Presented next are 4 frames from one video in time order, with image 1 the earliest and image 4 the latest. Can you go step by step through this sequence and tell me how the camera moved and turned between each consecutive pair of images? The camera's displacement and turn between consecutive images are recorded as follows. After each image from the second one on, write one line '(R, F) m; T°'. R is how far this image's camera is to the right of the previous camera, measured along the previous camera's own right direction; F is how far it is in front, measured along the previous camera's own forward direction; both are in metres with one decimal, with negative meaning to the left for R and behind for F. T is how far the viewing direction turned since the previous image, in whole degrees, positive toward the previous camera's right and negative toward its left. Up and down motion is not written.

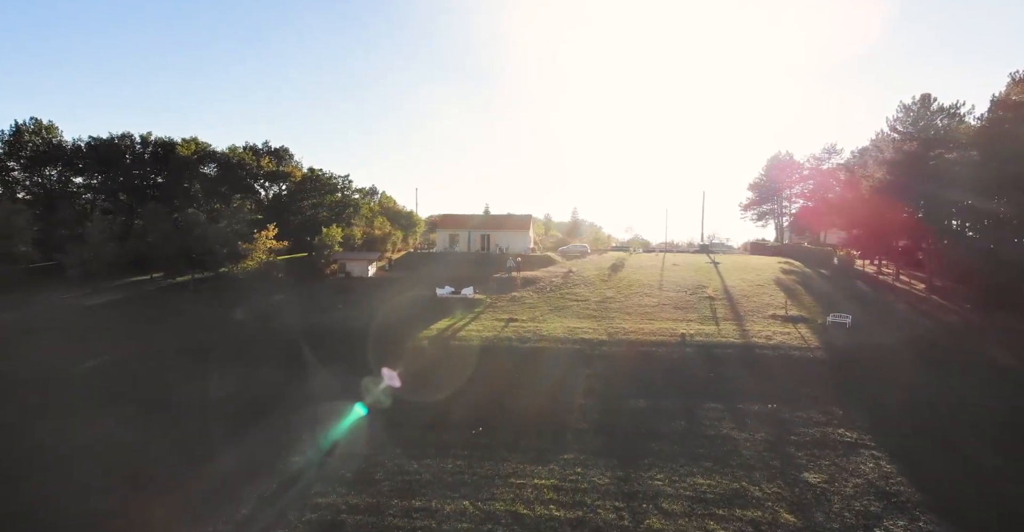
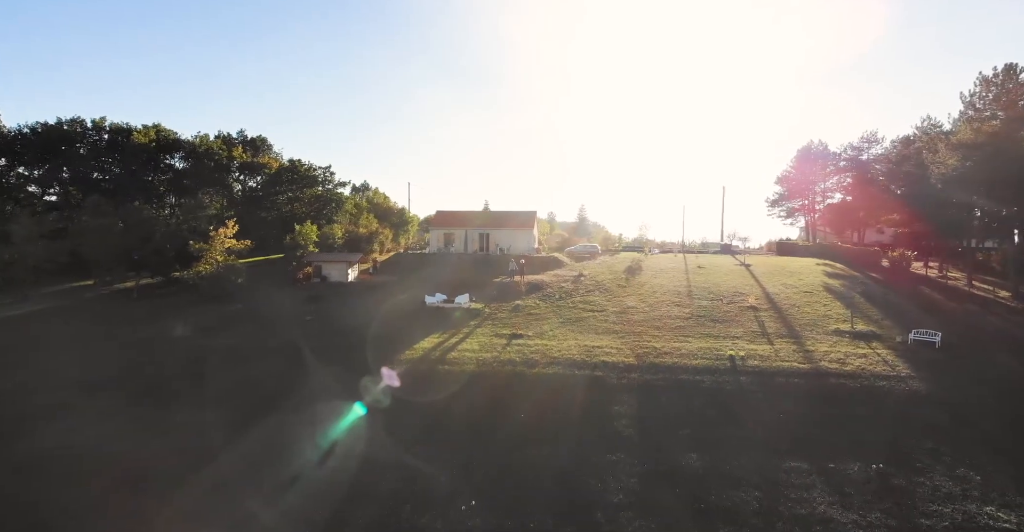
(-0.1, +5.7) m; 0°
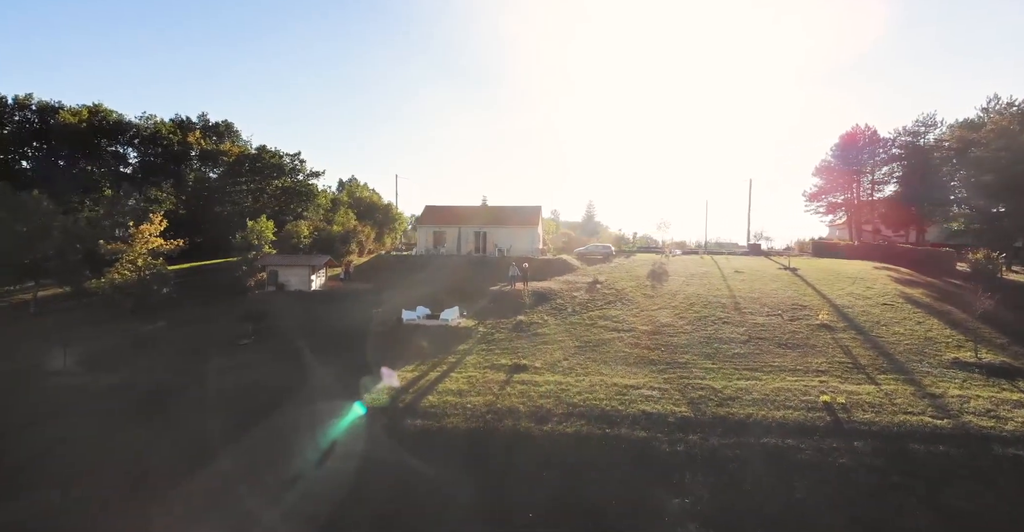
(-0.1, +6.7) m; 0°
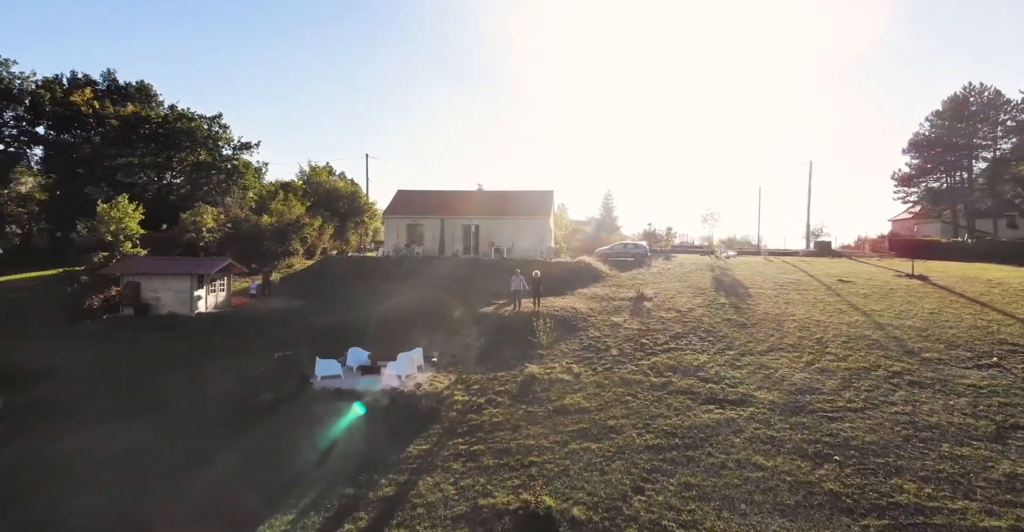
(-0.1, +10.8) m; 0°
